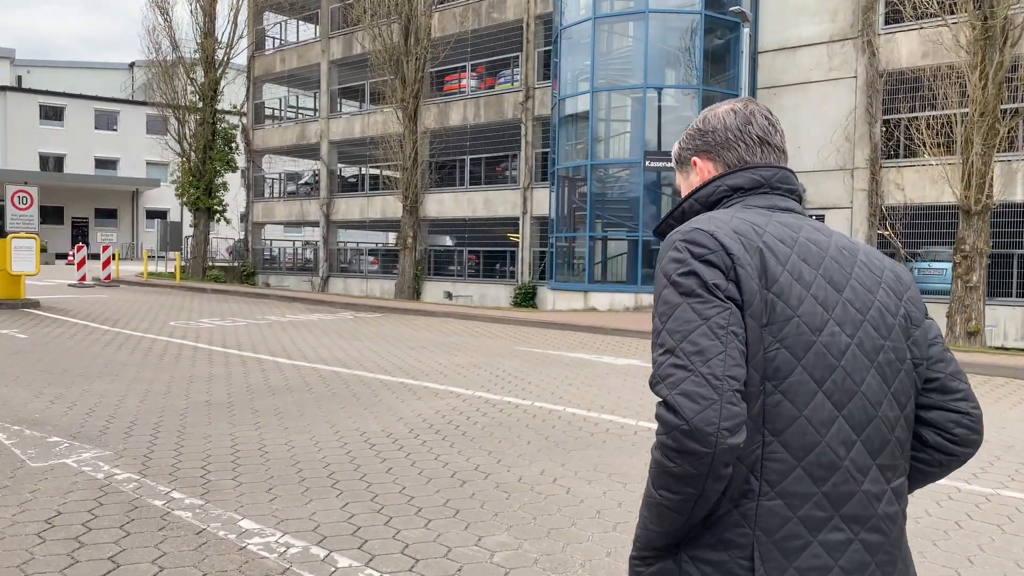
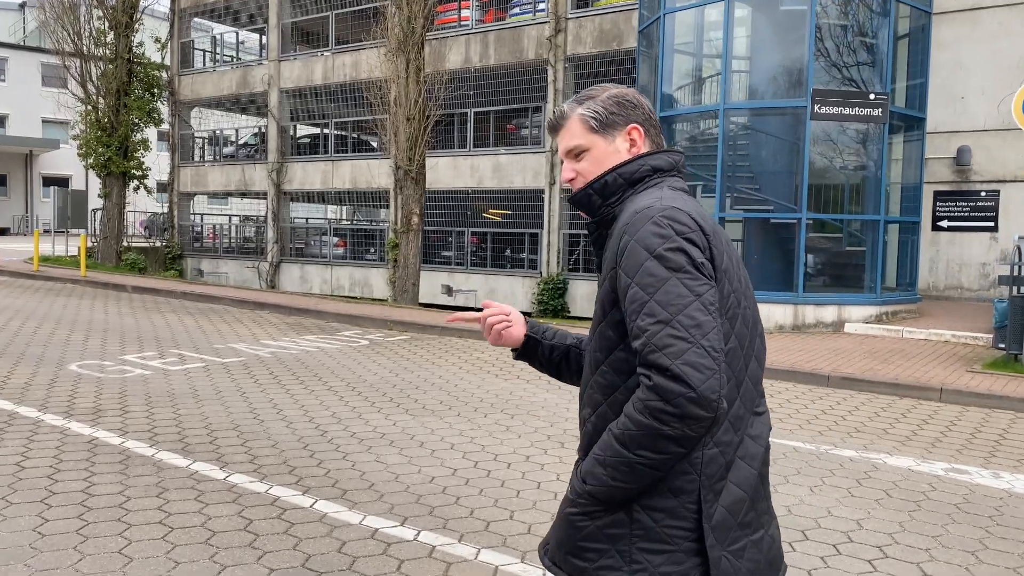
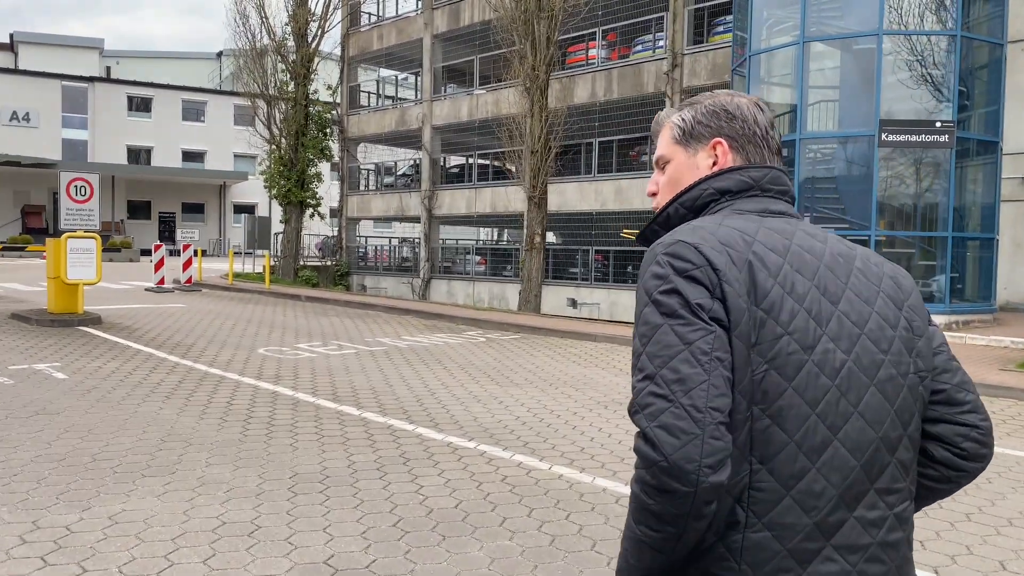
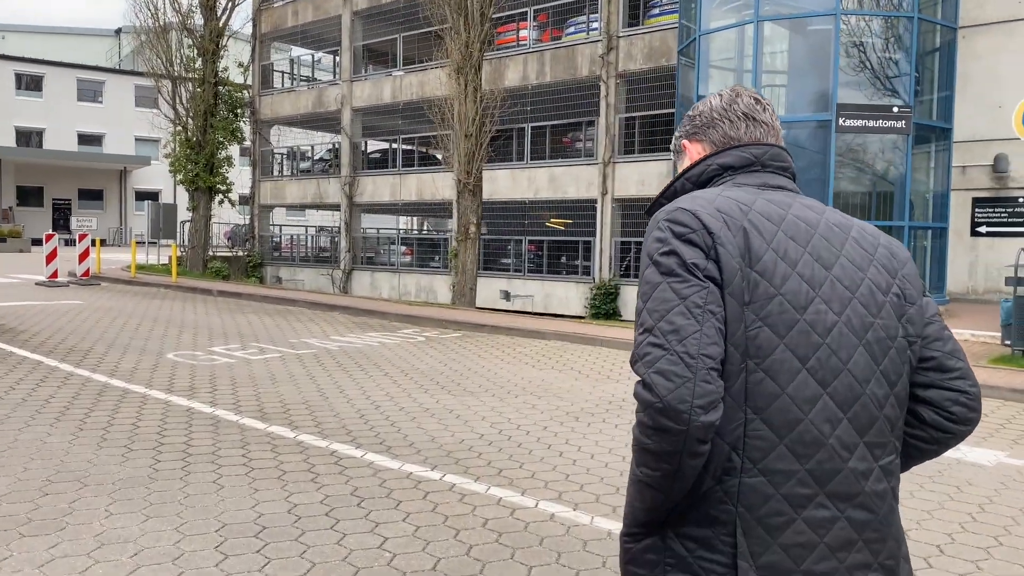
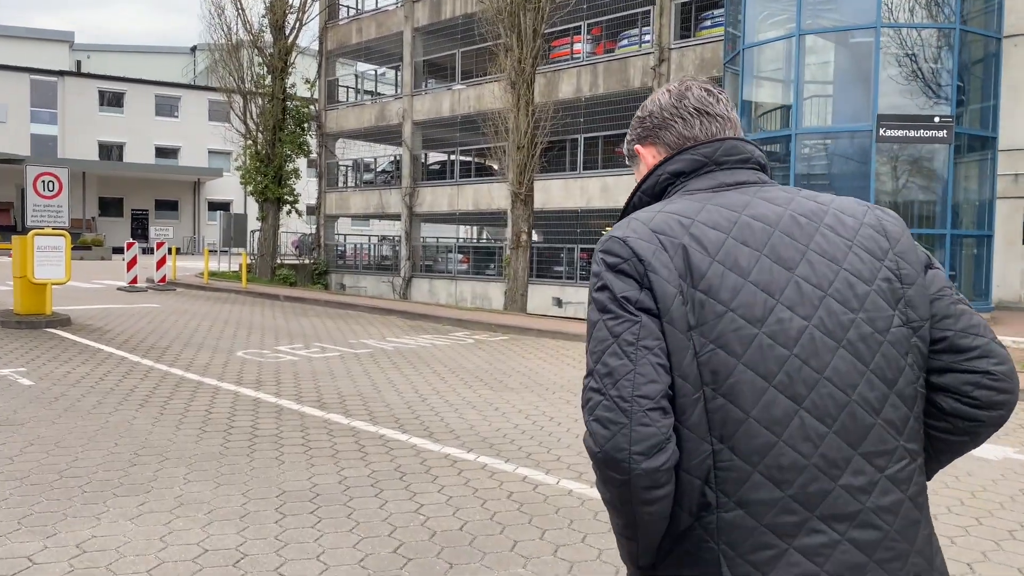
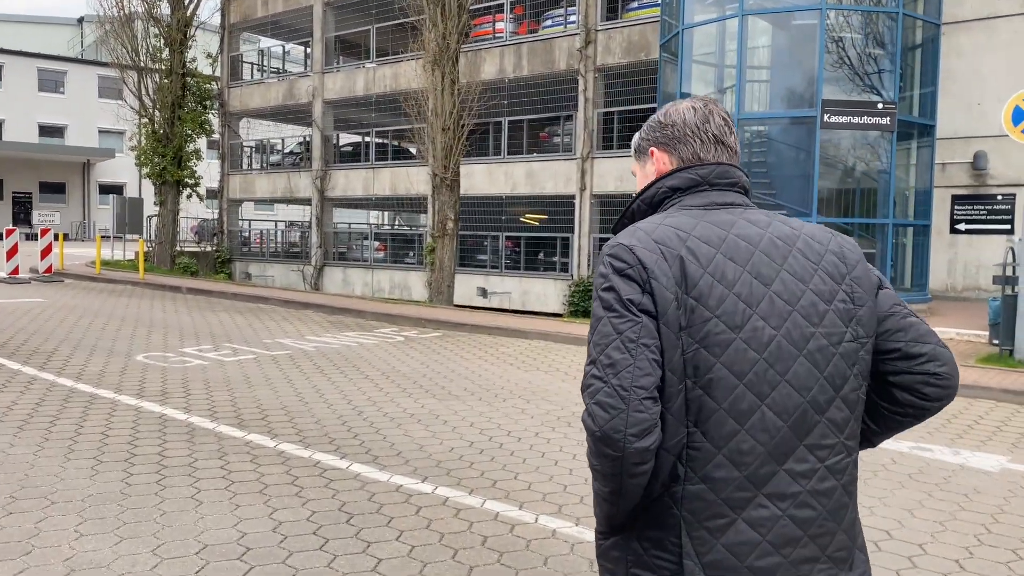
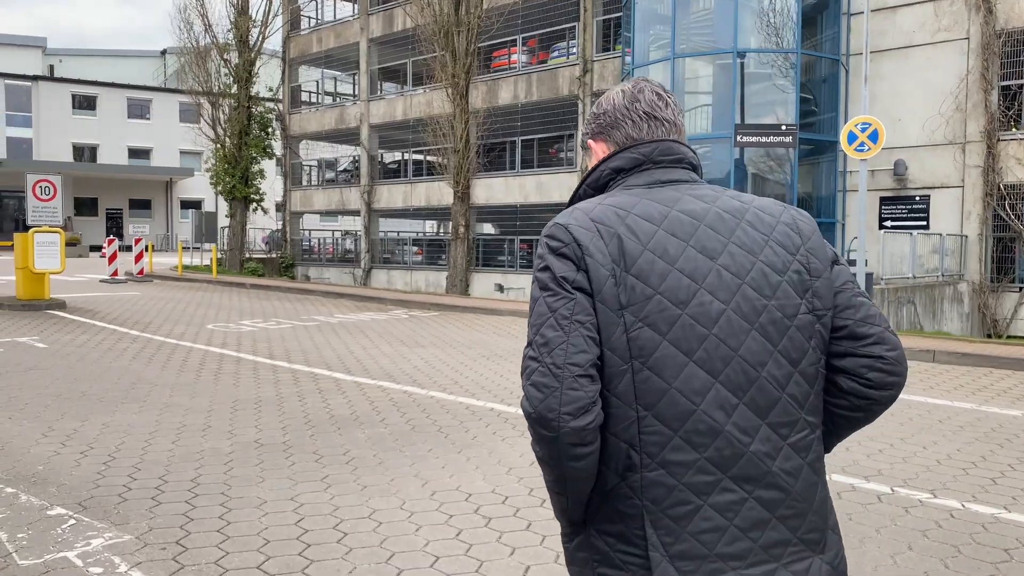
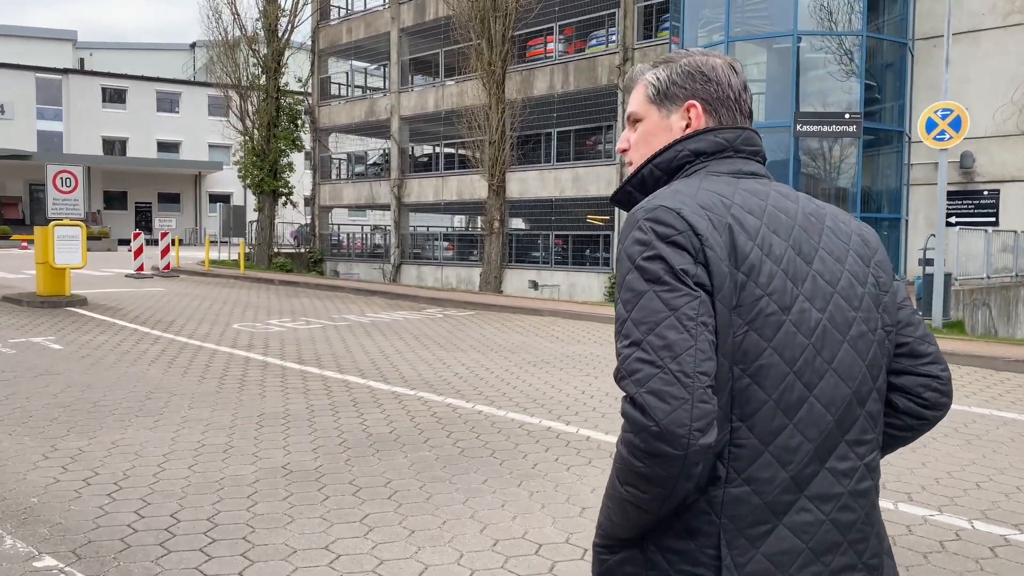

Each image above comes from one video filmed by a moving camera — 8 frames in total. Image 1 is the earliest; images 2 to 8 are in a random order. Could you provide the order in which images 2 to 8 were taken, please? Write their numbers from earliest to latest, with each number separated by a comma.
7, 8, 3, 5, 4, 6, 2
